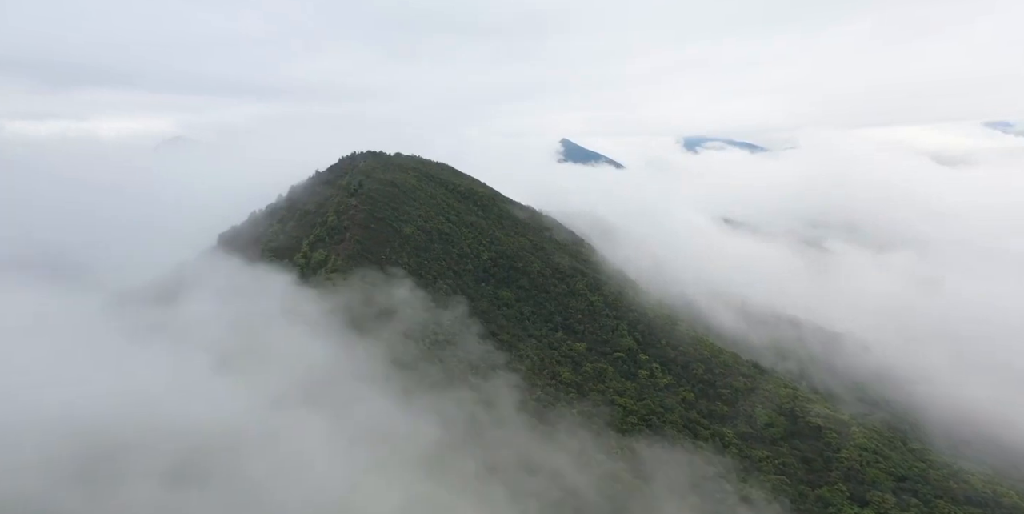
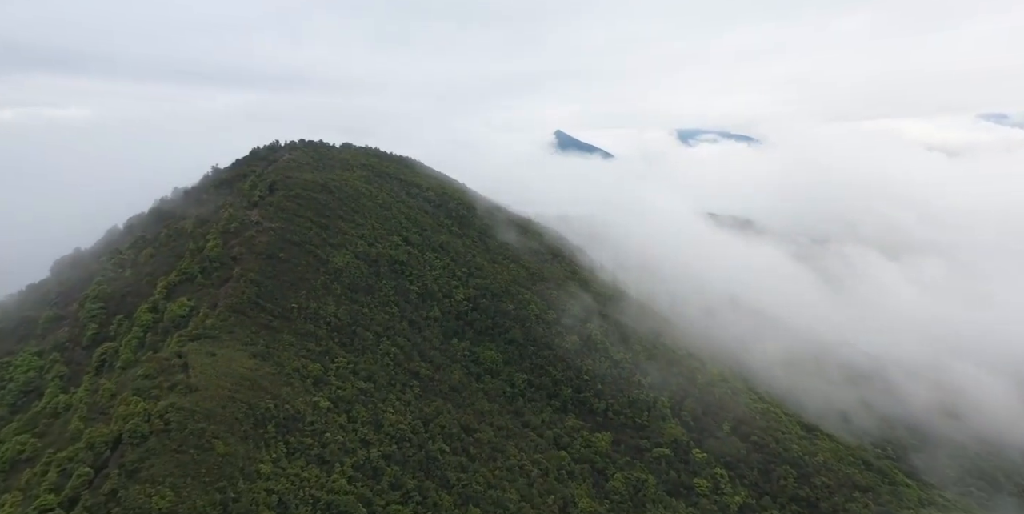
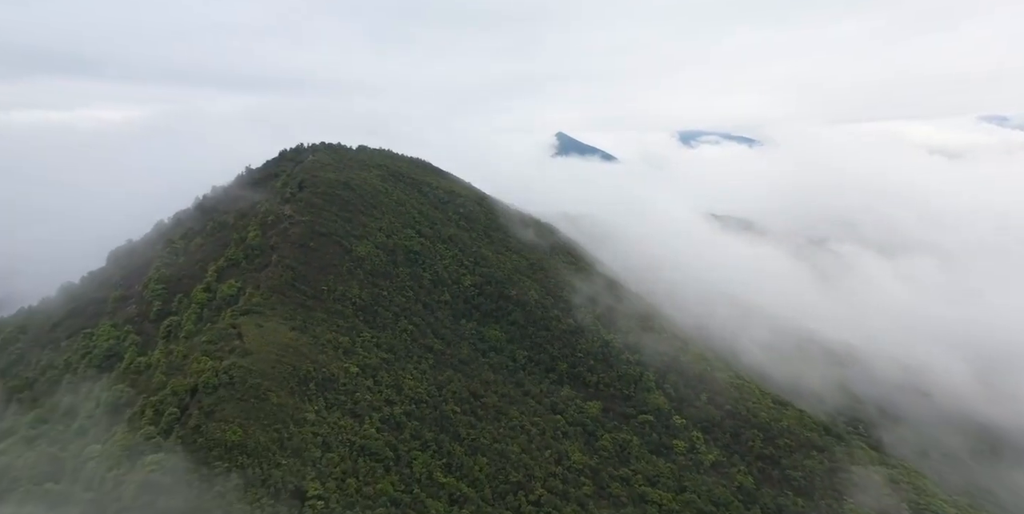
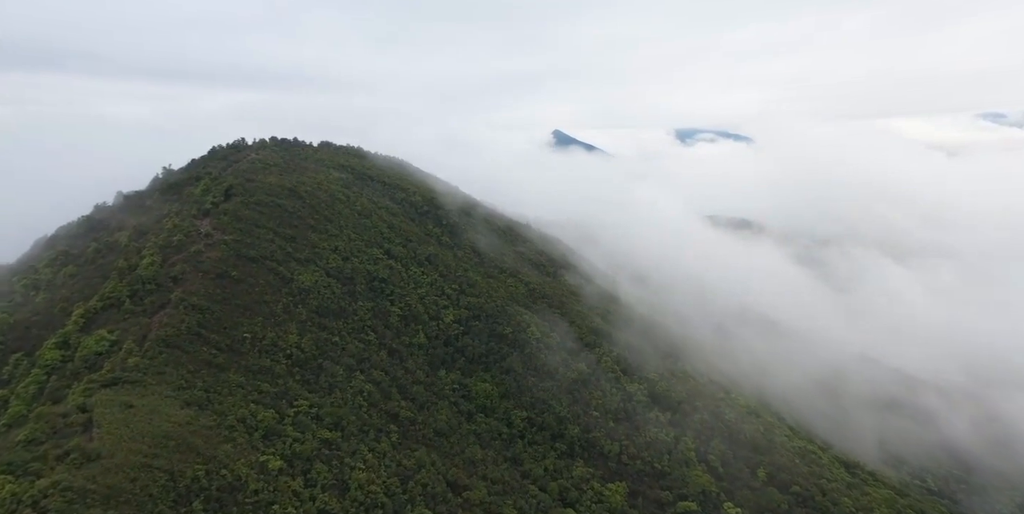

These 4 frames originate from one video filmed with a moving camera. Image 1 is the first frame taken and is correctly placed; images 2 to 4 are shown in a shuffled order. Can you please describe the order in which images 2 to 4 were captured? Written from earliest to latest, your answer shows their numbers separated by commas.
3, 2, 4
